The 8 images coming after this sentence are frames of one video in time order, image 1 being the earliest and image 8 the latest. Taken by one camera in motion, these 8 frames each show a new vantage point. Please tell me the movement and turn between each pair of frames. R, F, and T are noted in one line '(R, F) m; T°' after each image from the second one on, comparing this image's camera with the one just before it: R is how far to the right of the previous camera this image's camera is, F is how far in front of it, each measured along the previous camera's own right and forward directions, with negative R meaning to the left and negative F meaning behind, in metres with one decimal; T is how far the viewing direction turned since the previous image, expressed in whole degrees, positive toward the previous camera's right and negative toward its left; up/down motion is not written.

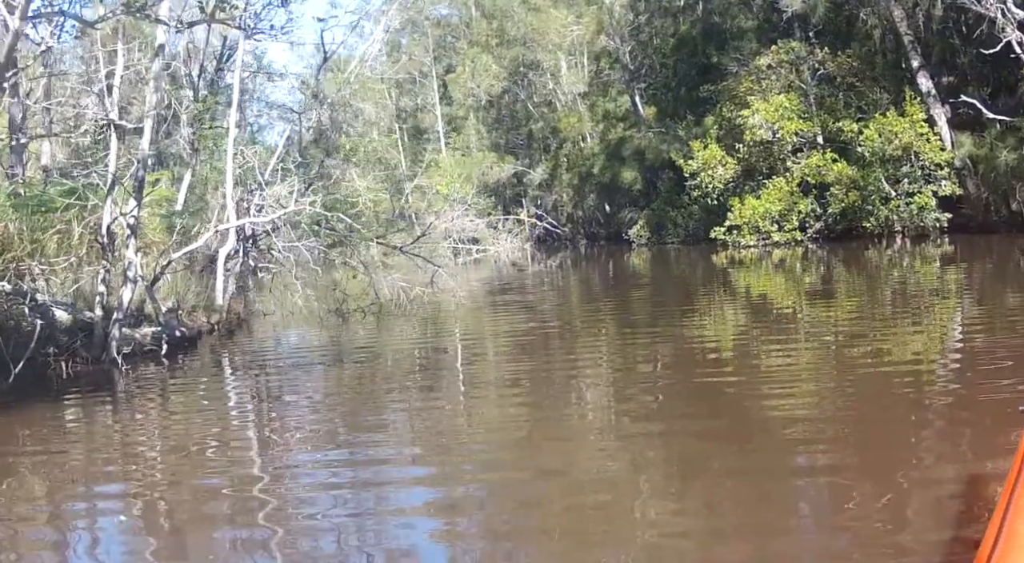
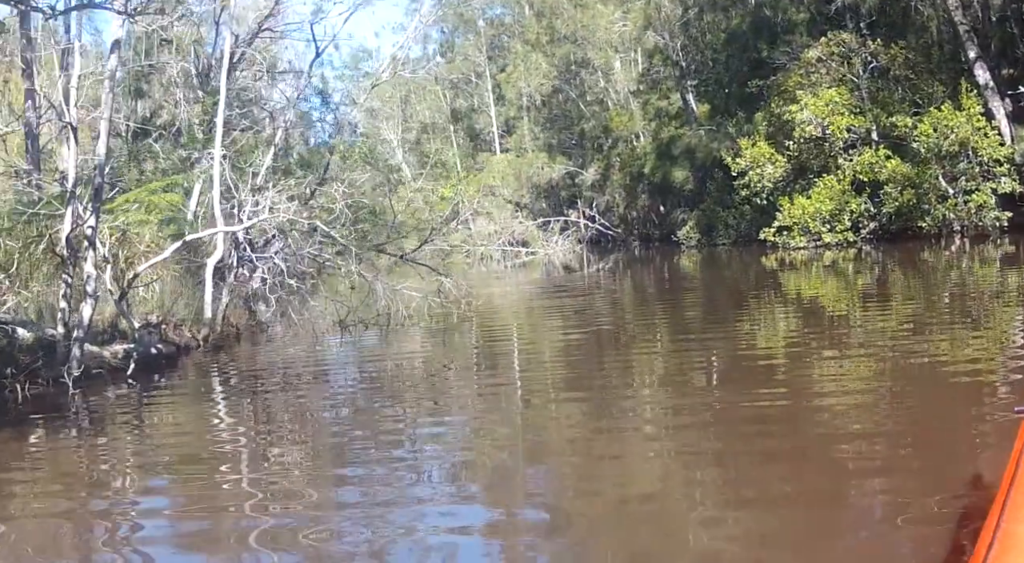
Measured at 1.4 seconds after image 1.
(+0.3, +0.4) m; -3°
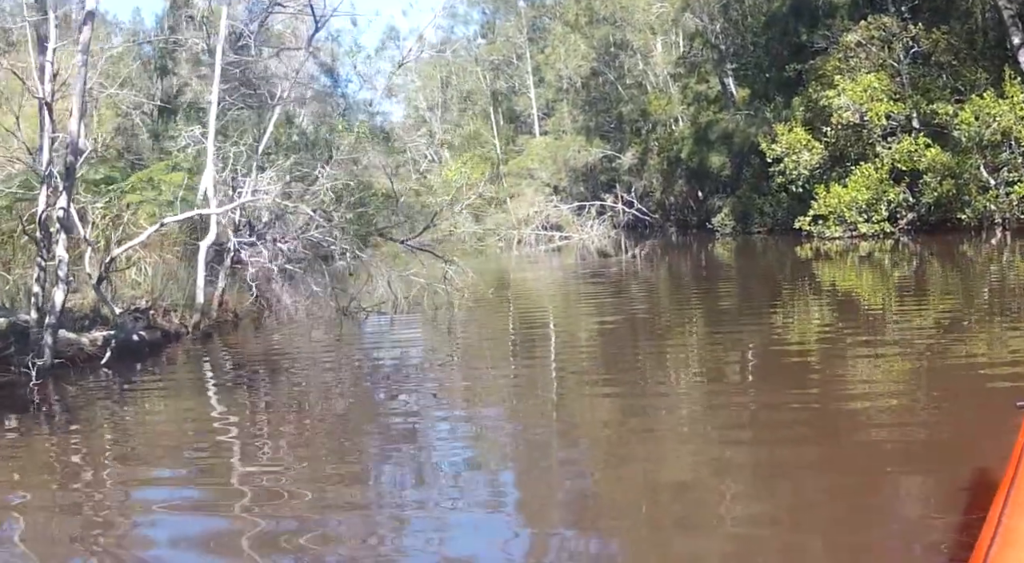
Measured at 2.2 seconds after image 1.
(+0.2, +0.2) m; -2°
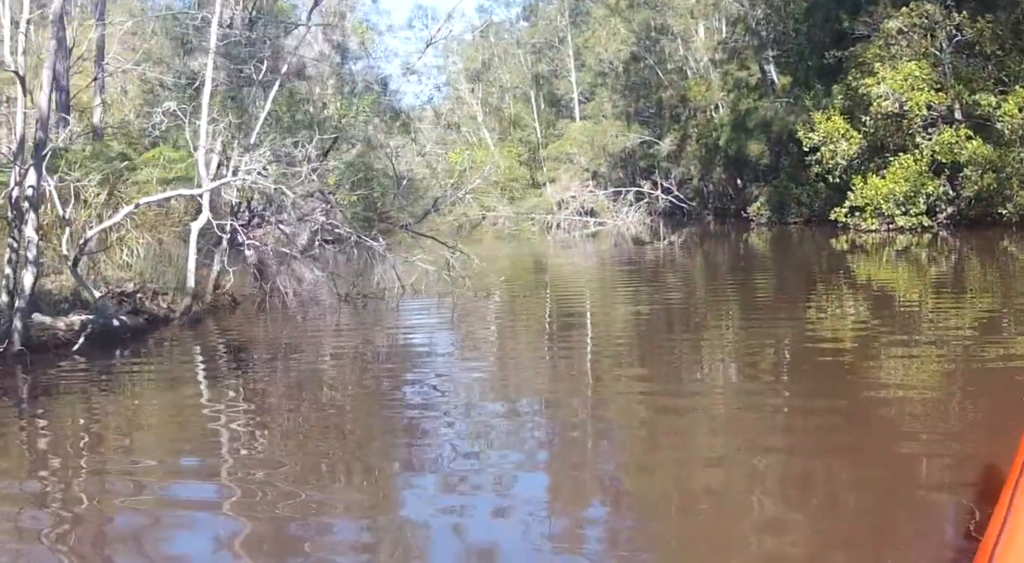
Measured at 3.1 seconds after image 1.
(+0.2, +0.2) m; -2°
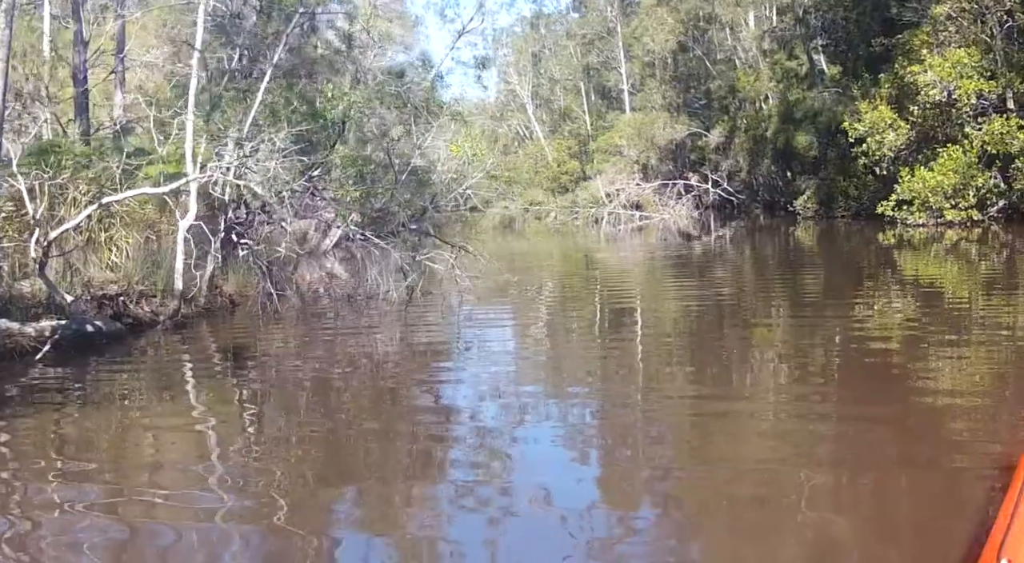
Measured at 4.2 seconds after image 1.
(+0.2, +0.2) m; -3°
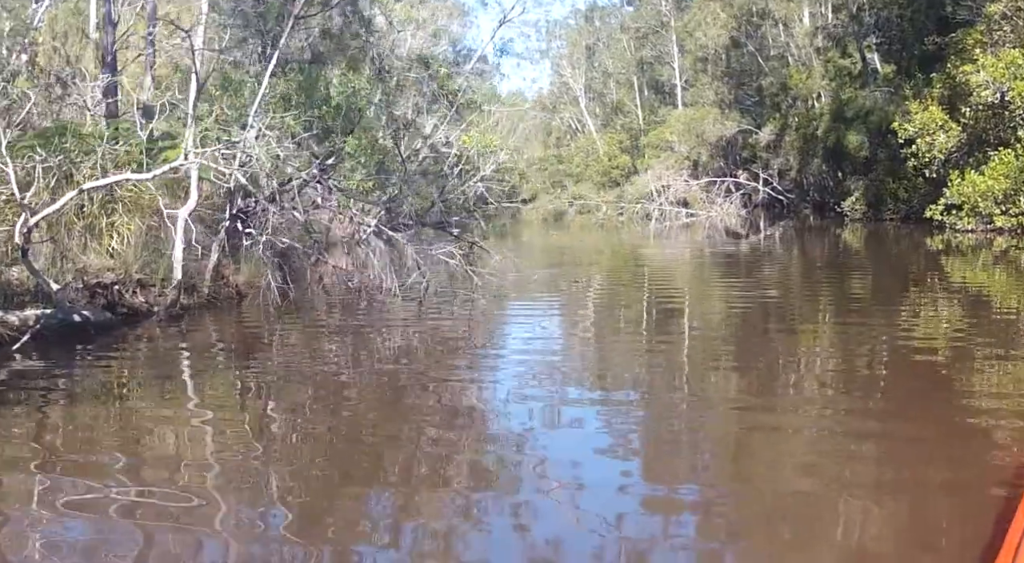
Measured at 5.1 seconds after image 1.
(+0.2, +0.2) m; -3°
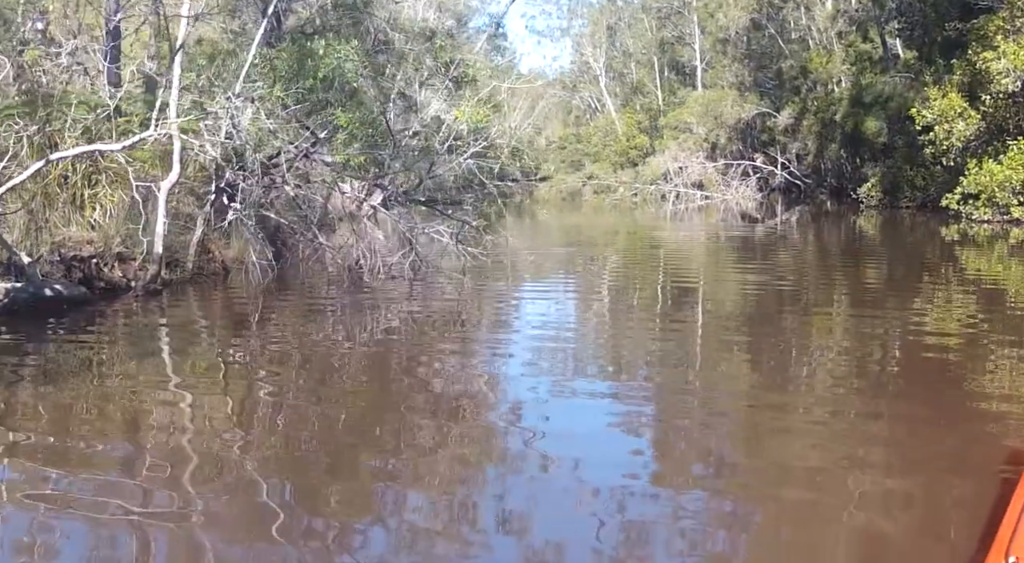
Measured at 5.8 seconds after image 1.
(+0.1, +0.1) m; -1°
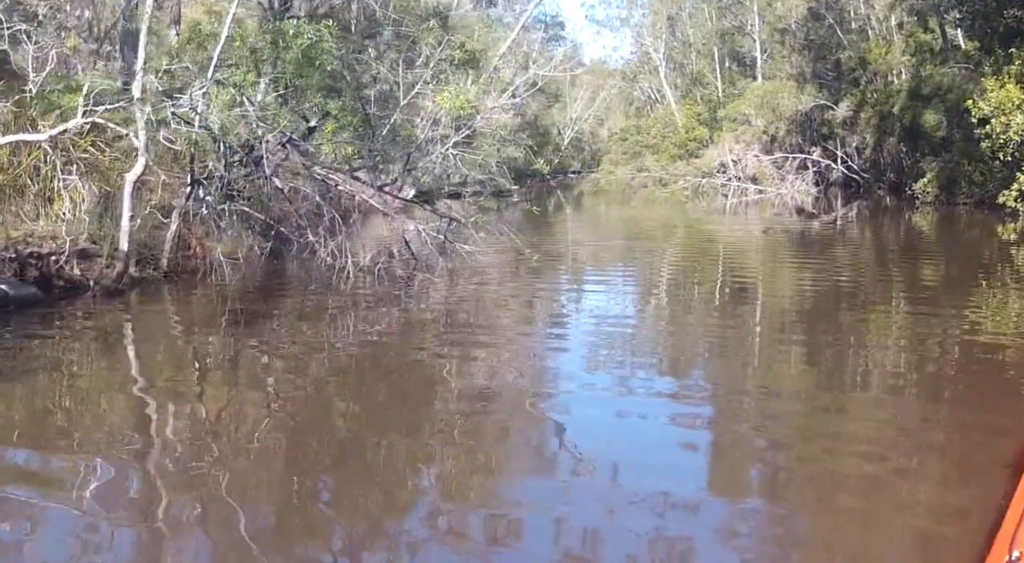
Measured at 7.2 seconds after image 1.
(+0.3, +0.3) m; -3°
